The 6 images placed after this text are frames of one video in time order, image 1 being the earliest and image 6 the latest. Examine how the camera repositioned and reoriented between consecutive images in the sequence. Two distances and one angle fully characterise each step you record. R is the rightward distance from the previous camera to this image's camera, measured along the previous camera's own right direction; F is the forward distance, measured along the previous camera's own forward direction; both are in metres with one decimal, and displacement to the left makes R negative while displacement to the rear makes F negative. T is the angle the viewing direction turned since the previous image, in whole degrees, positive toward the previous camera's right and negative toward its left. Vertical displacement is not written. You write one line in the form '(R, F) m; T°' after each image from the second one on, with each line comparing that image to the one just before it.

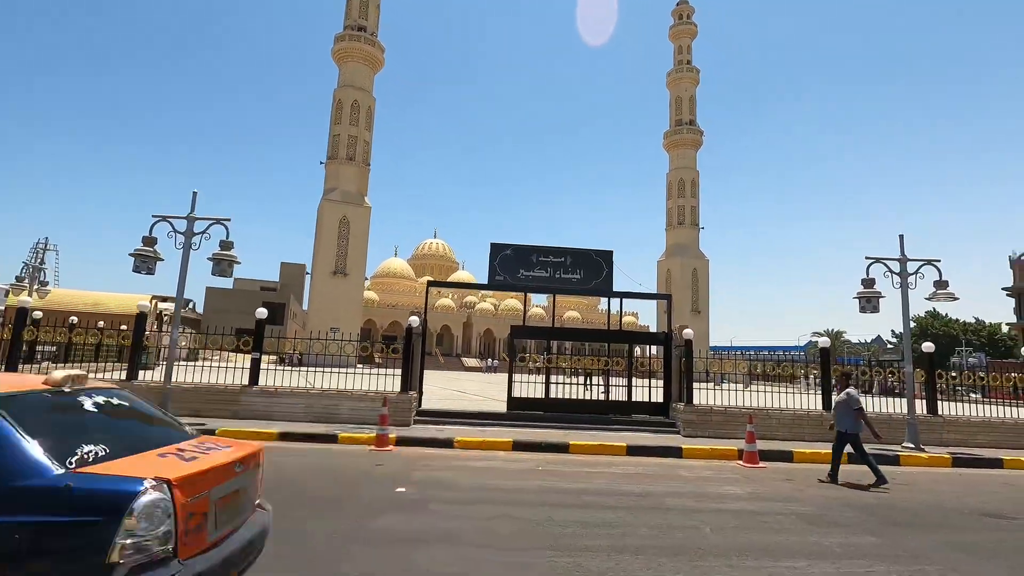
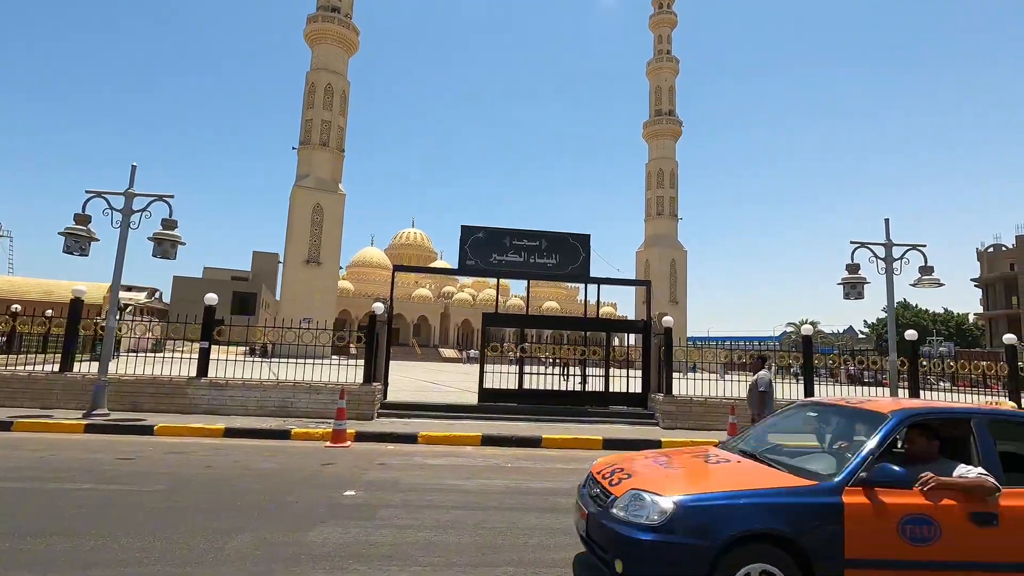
(+0.2, +0.6) m; +2°
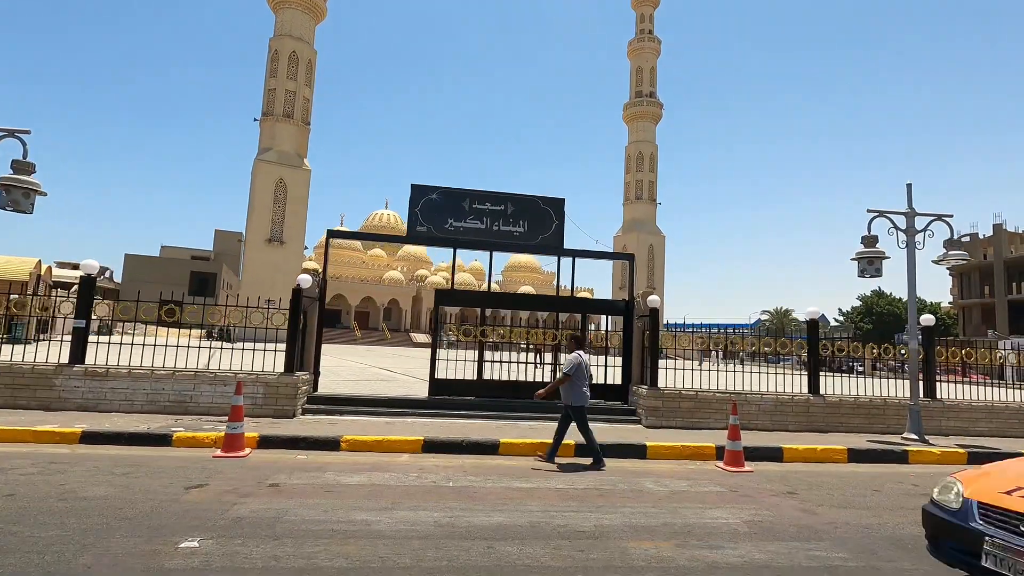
(+0.3, +1.7) m; +2°
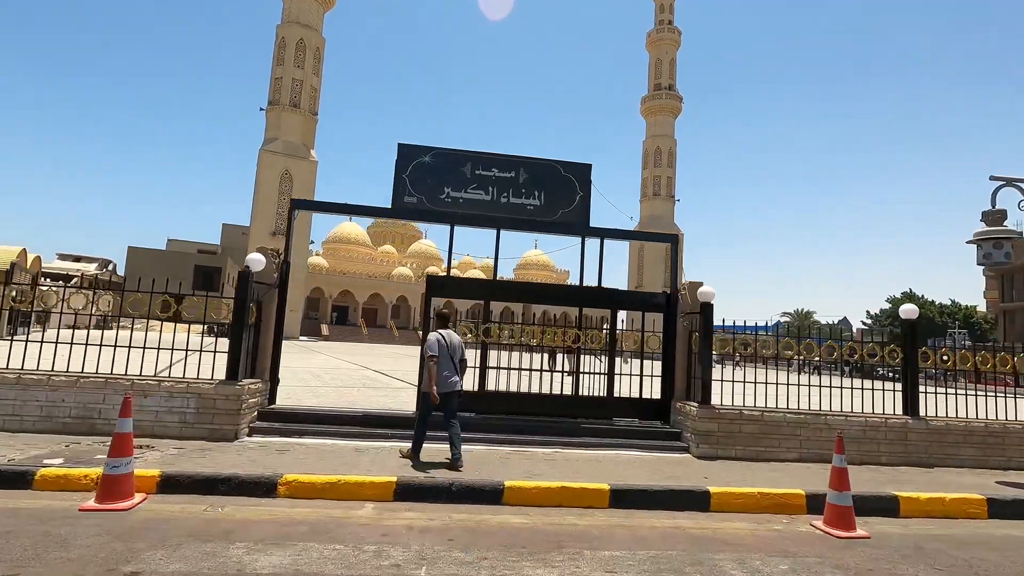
(0.0, +1.9) m; -1°
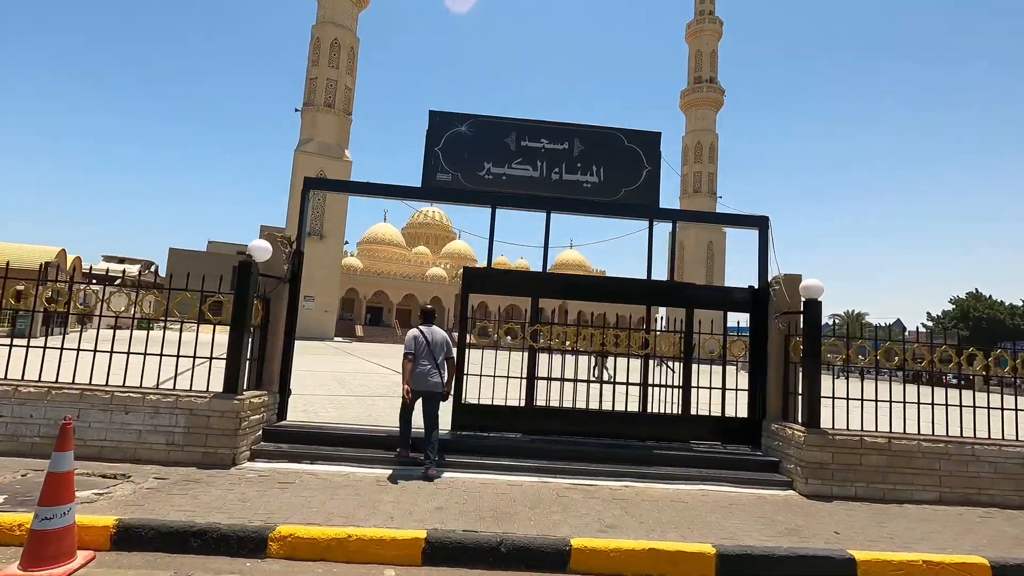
(-0.2, +1.2) m; -4°
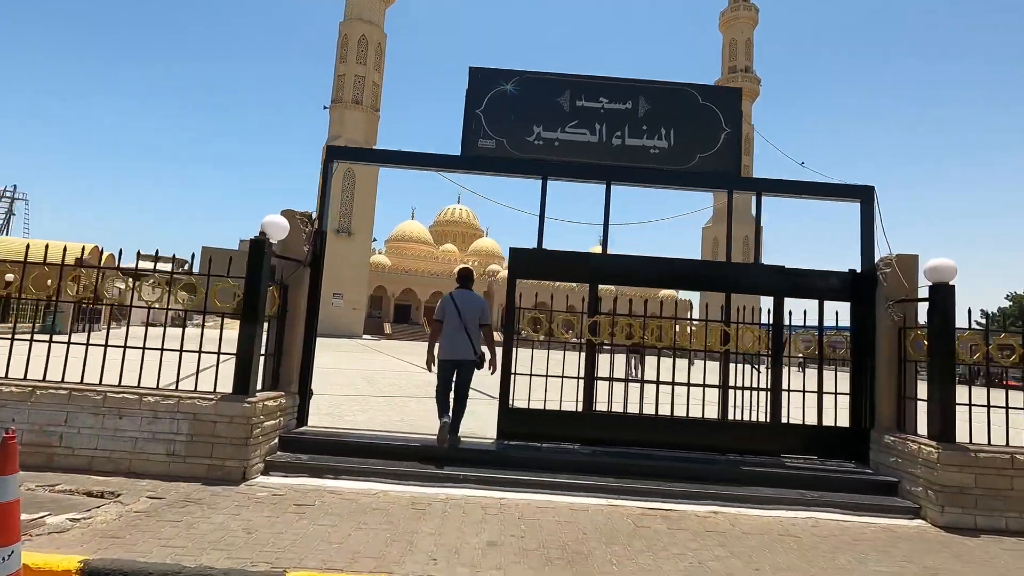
(-0.3, +0.9) m; -3°
